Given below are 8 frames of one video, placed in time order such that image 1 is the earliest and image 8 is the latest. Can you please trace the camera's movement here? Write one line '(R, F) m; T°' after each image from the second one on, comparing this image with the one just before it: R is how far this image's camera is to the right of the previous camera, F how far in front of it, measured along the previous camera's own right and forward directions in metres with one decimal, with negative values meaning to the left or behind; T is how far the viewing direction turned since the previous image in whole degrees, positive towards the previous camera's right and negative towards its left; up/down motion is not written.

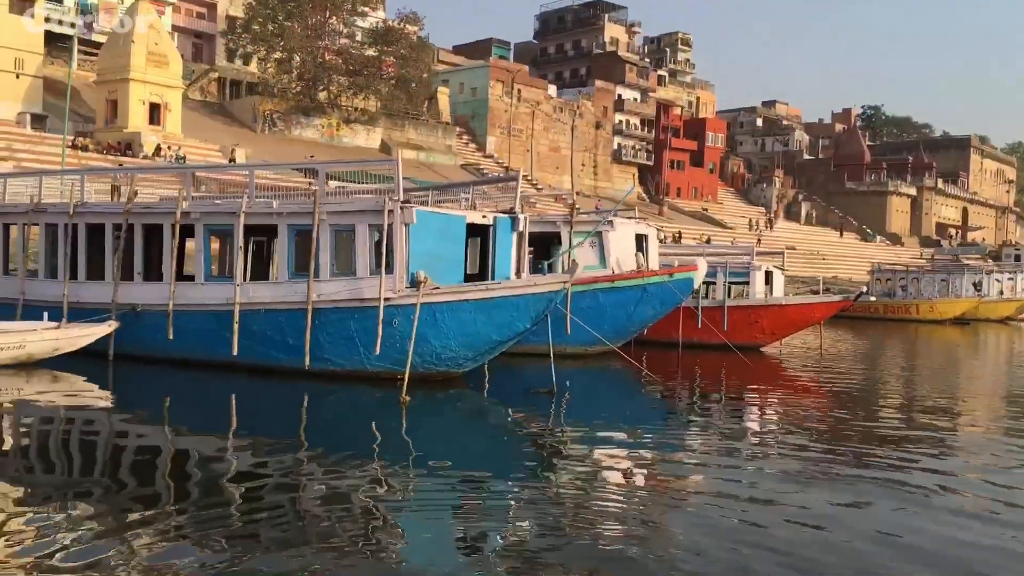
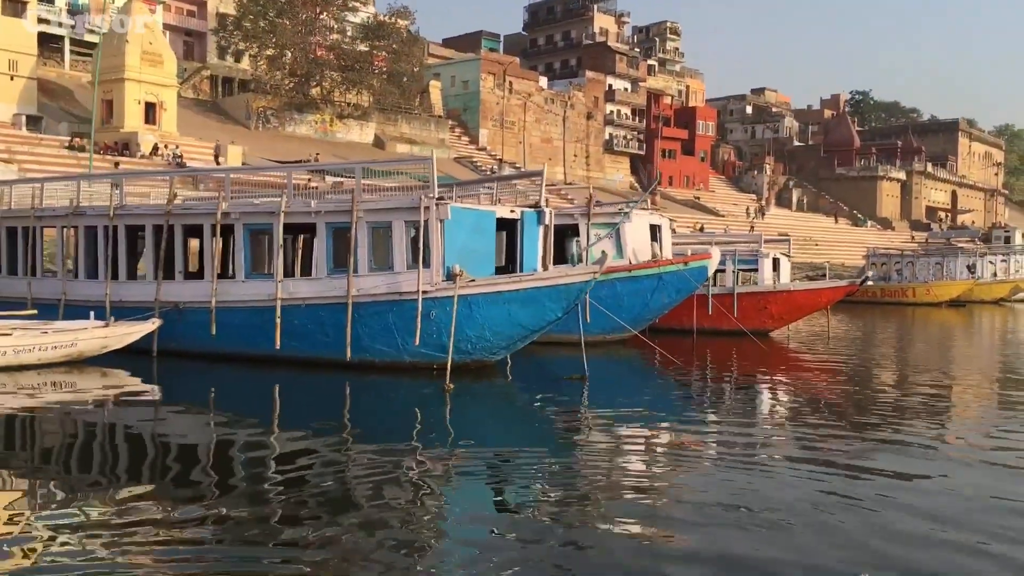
(-0.3, -0.3) m; +1°
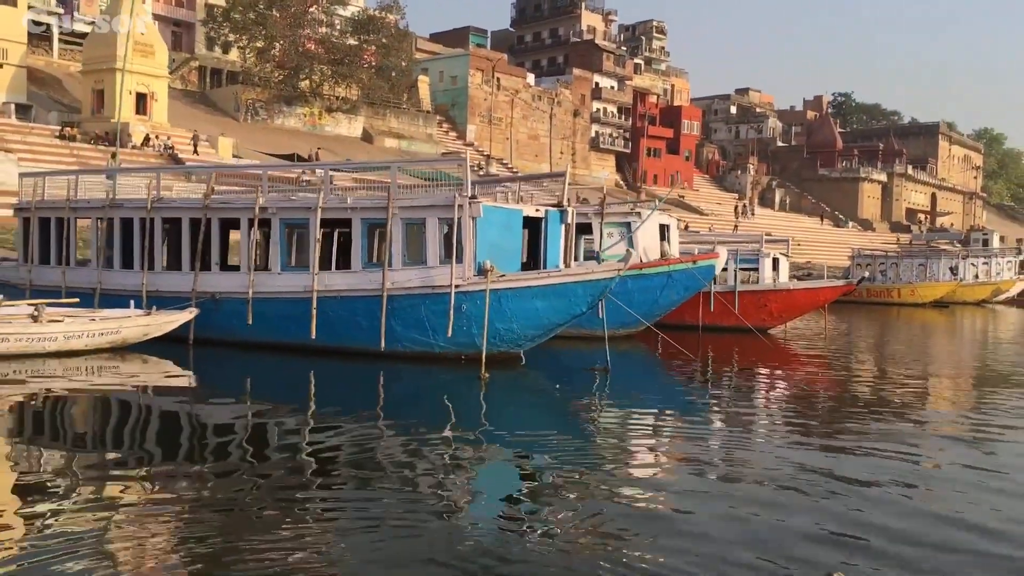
(-0.4, -0.4) m; +1°
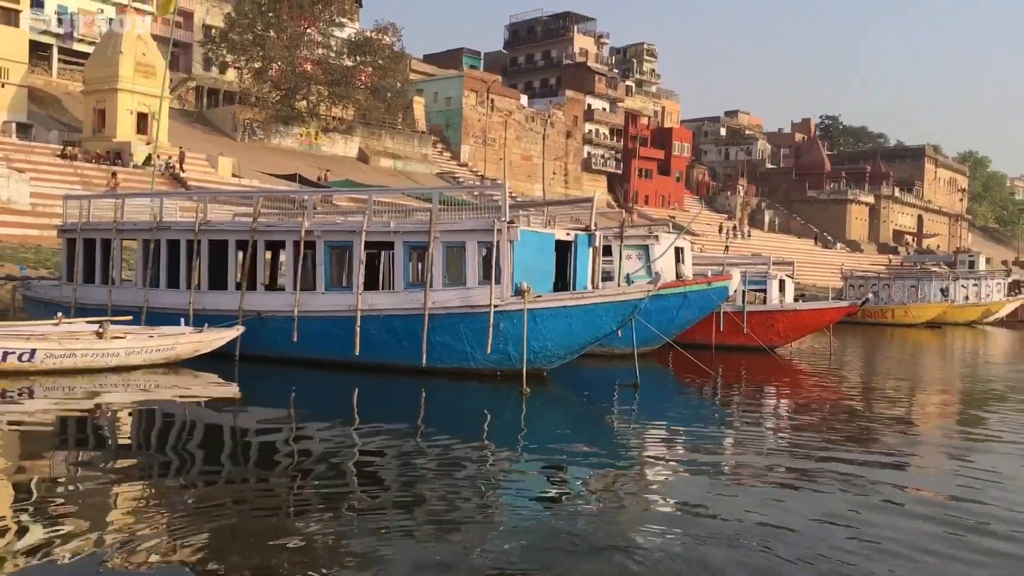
(-0.4, -0.5) m; +1°
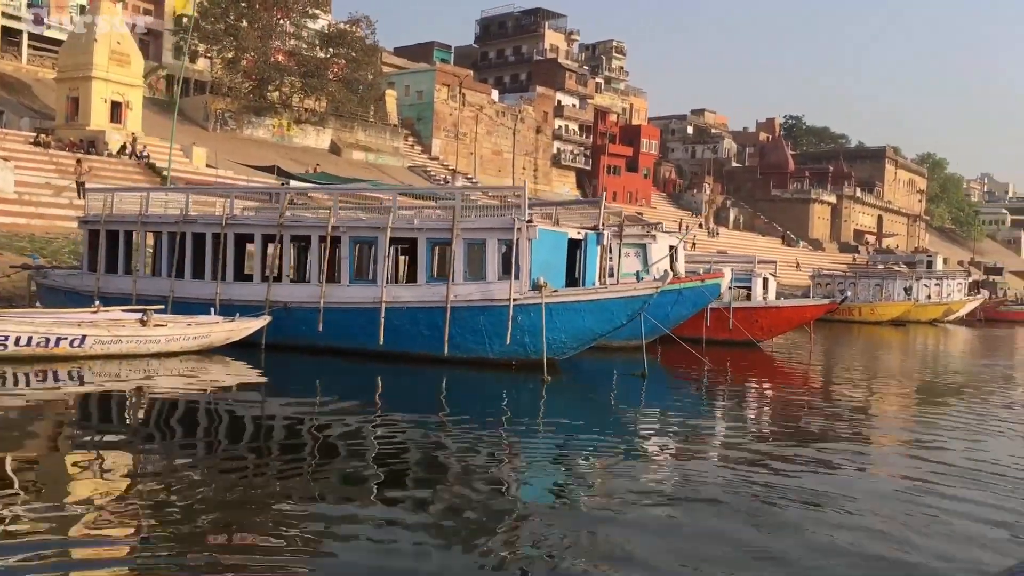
(-0.5, -0.6) m; +2°
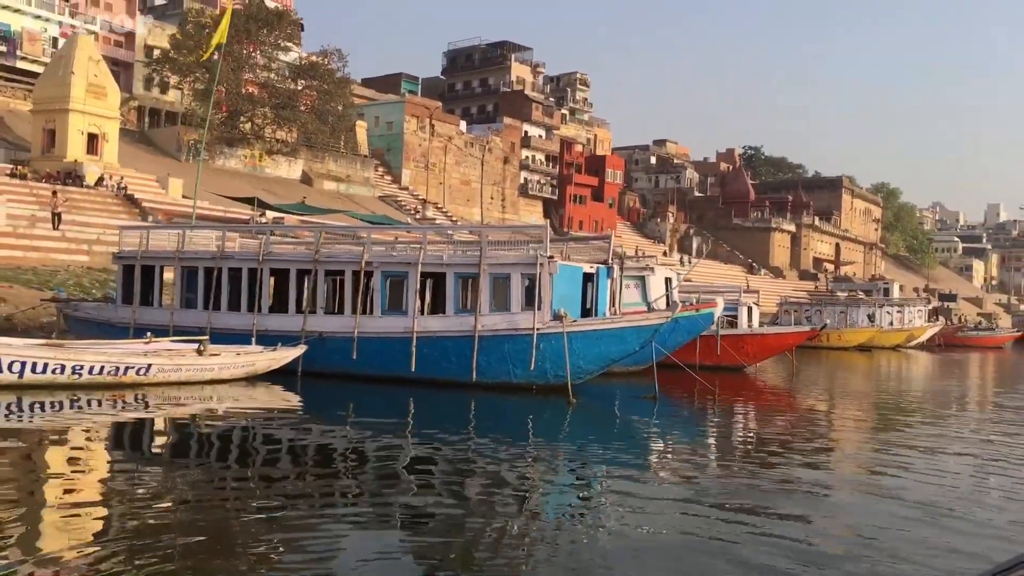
(-0.7, -0.8) m; +2°
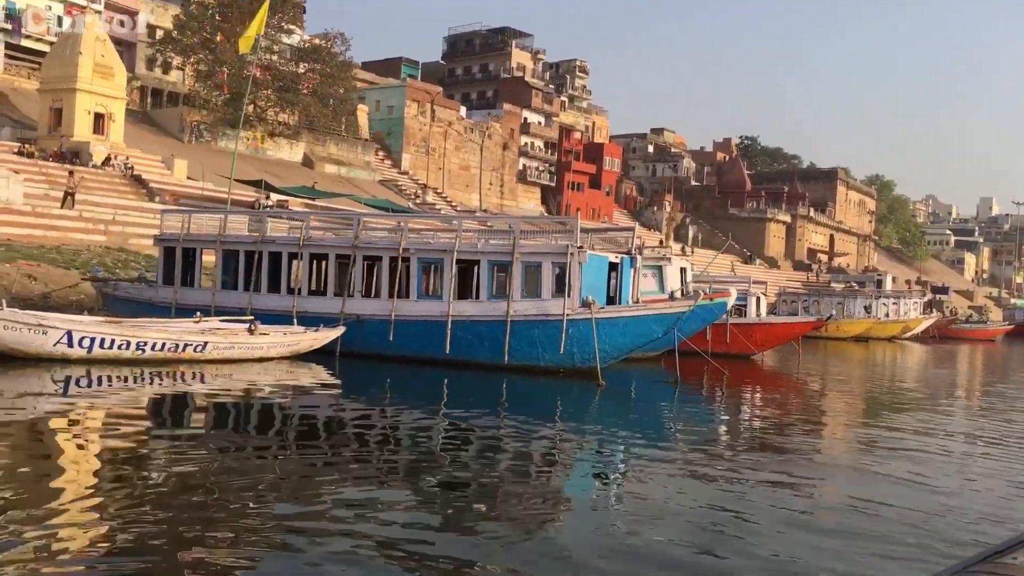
(-0.4, -0.5) m; 0°
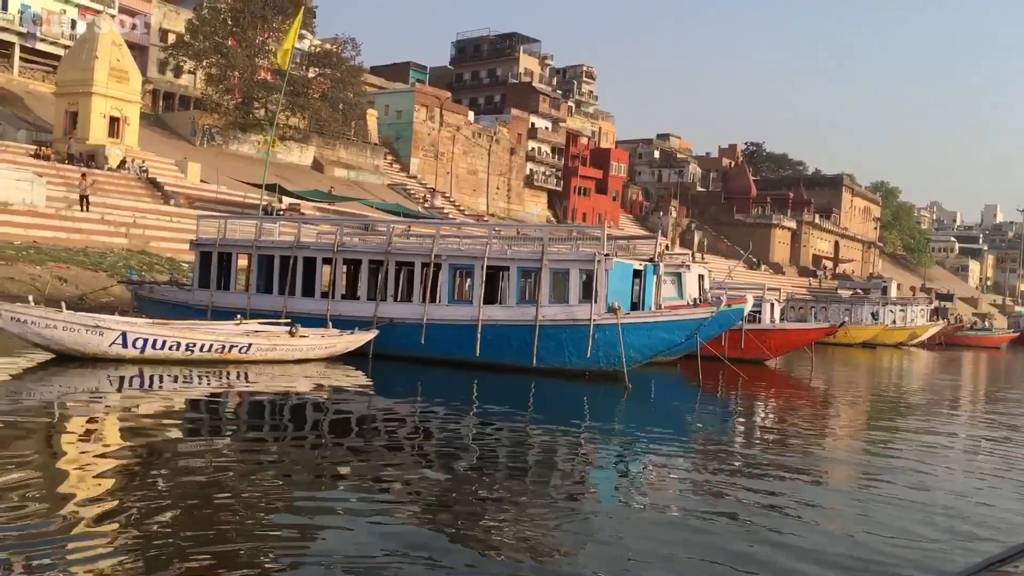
(-0.3, -0.4) m; 0°
